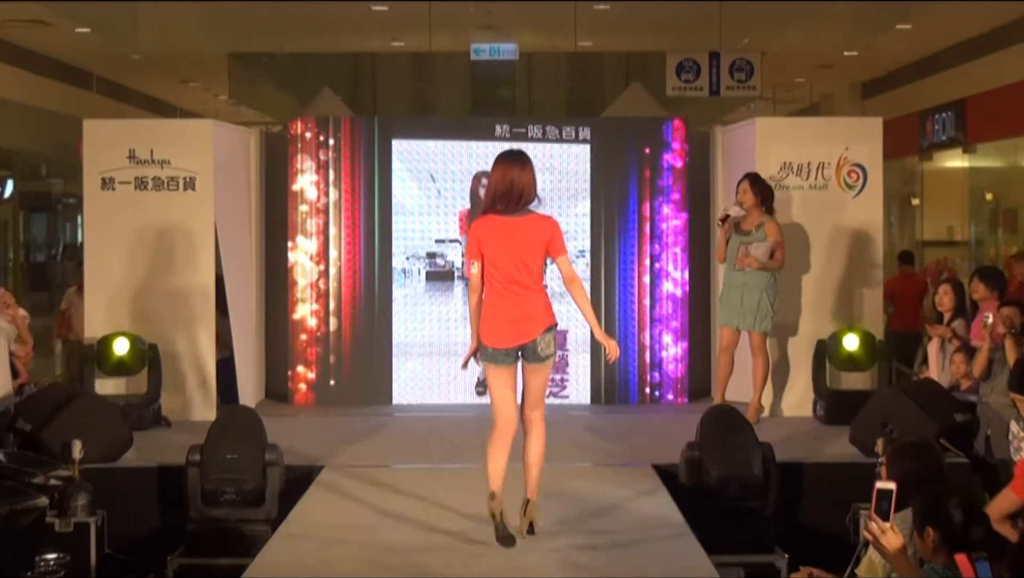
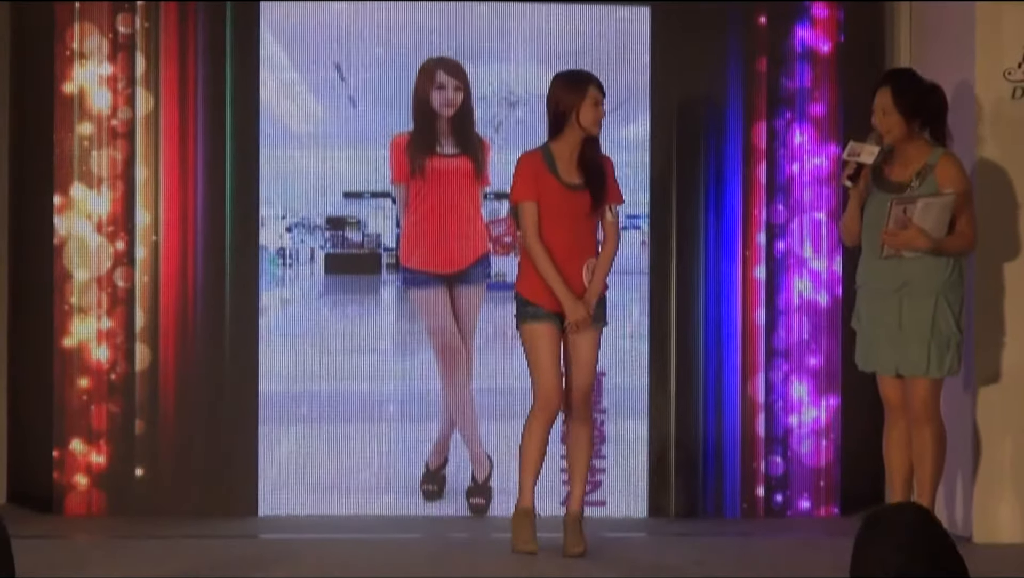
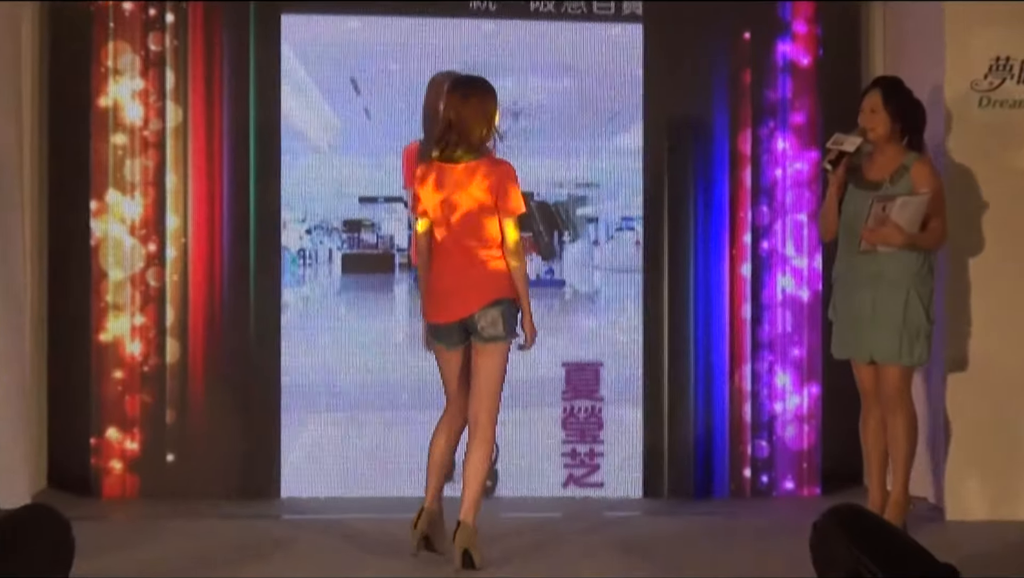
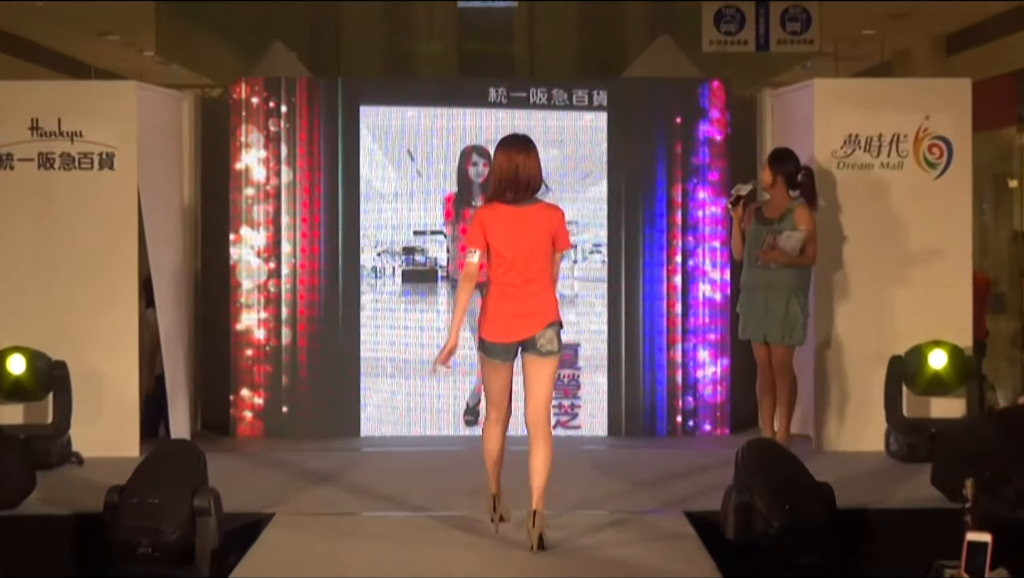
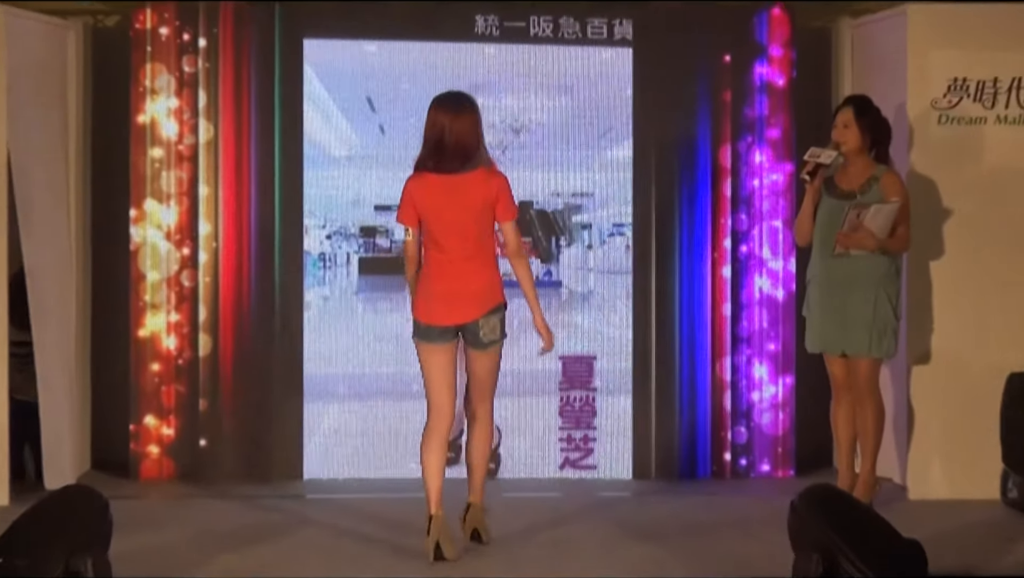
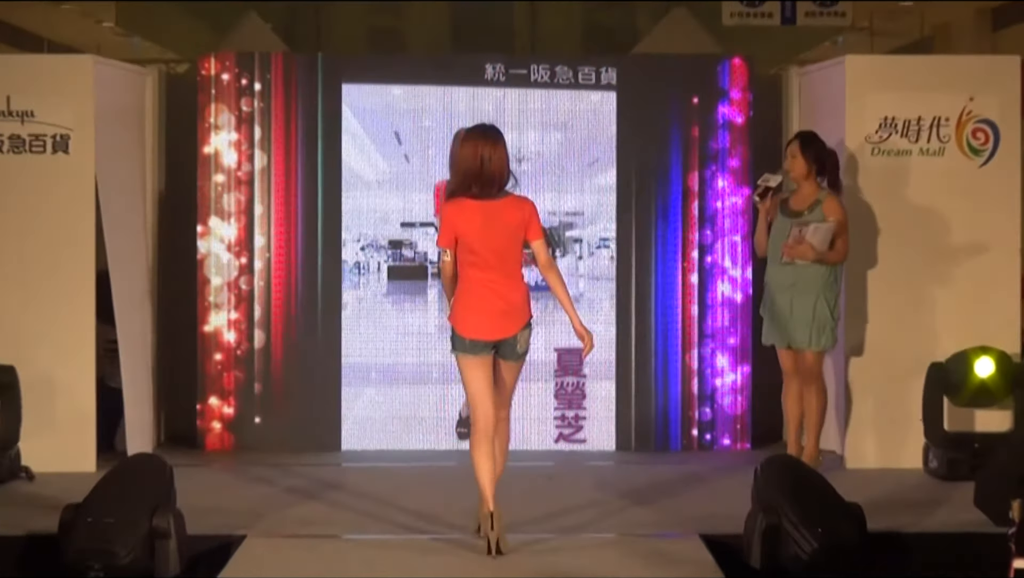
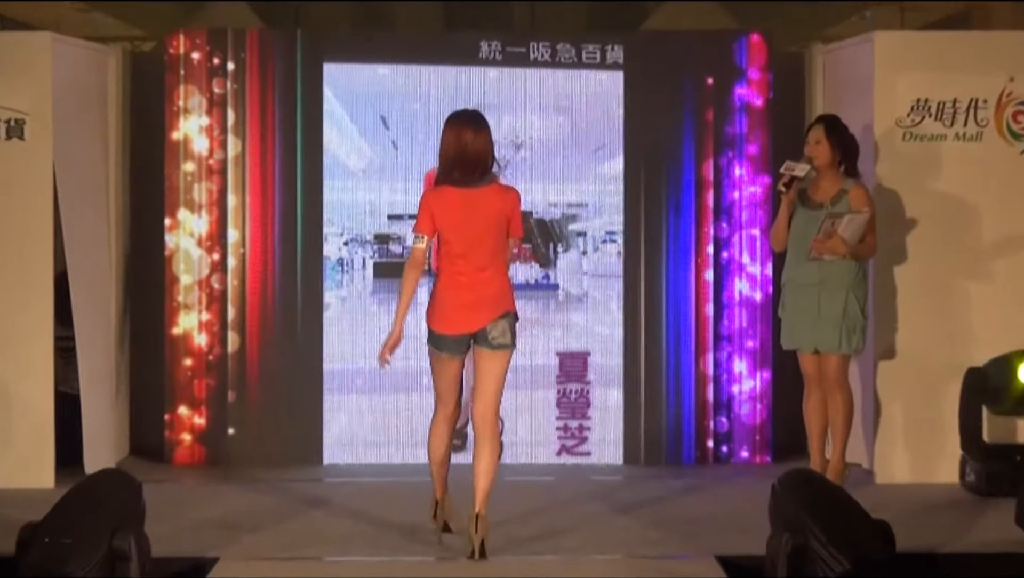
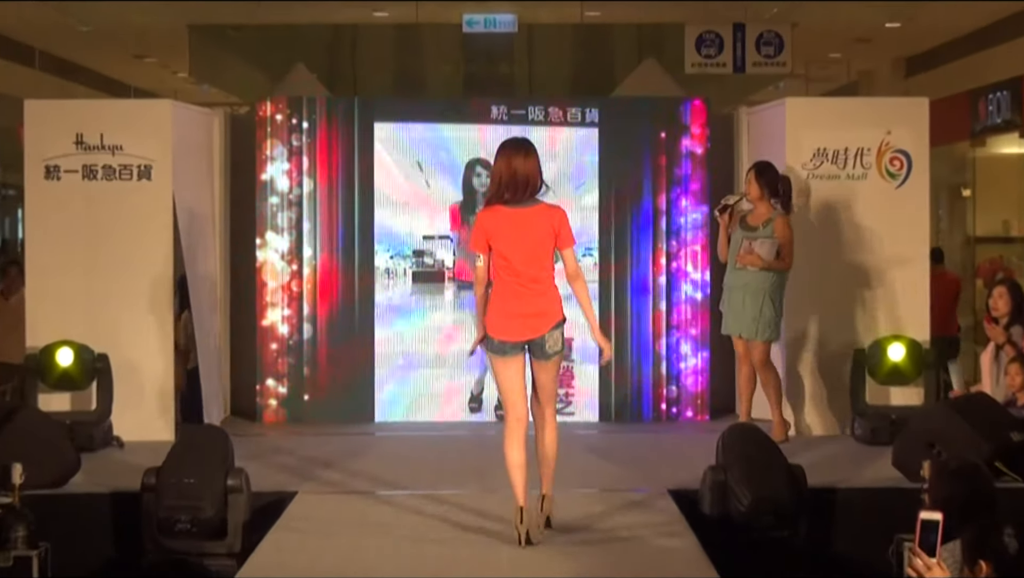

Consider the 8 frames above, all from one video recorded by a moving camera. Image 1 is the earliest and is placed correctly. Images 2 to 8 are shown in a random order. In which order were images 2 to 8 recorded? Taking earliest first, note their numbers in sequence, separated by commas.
8, 4, 6, 7, 5, 3, 2
